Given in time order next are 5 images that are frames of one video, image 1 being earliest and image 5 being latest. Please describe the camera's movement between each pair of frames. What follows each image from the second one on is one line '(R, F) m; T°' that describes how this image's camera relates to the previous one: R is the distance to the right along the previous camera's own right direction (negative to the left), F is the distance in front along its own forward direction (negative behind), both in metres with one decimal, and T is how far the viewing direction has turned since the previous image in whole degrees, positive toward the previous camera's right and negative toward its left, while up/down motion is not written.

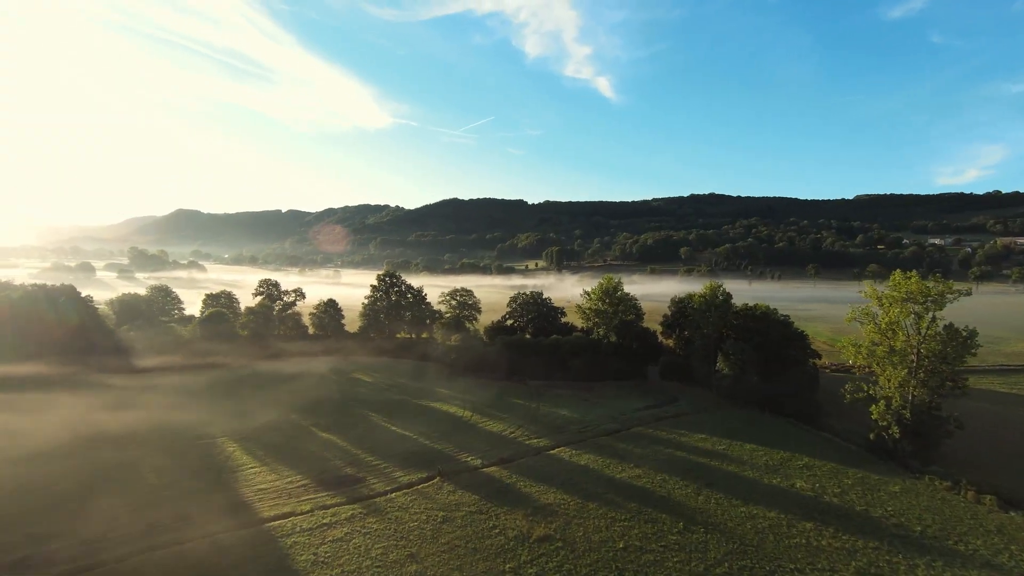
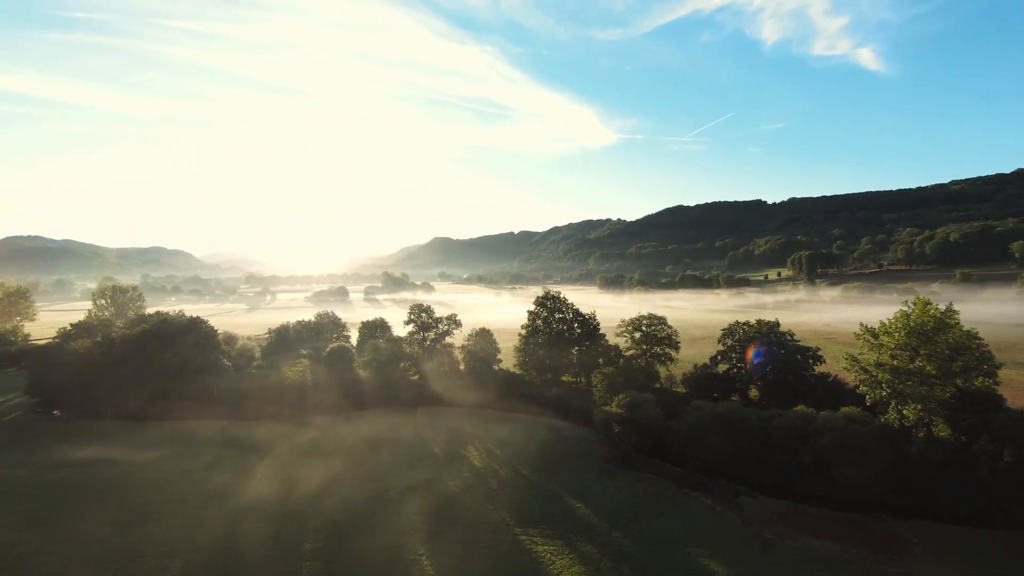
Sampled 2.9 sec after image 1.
(+2.2, +20.9) m; -25°
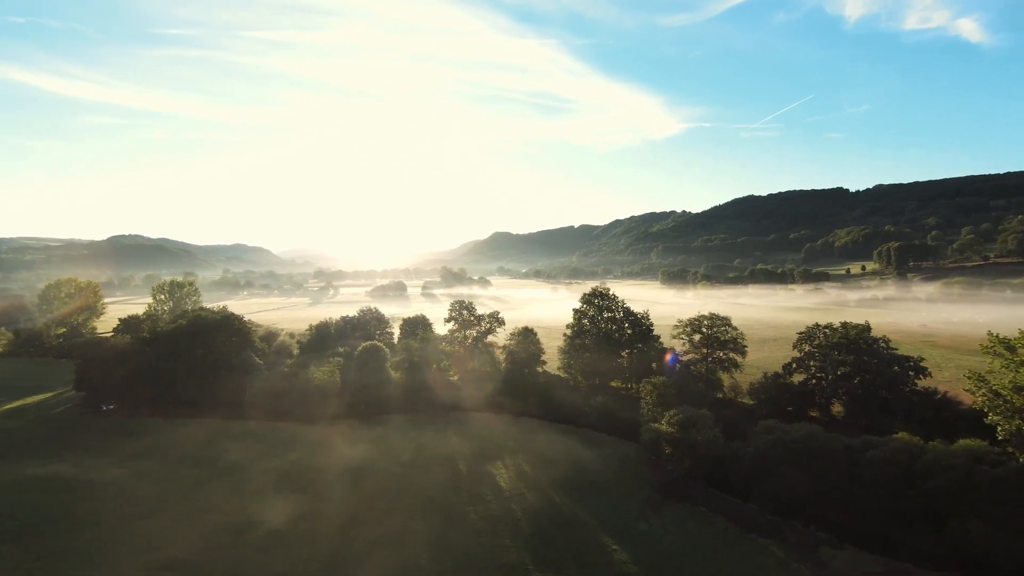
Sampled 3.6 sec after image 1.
(+1.7, +4.3) m; -7°
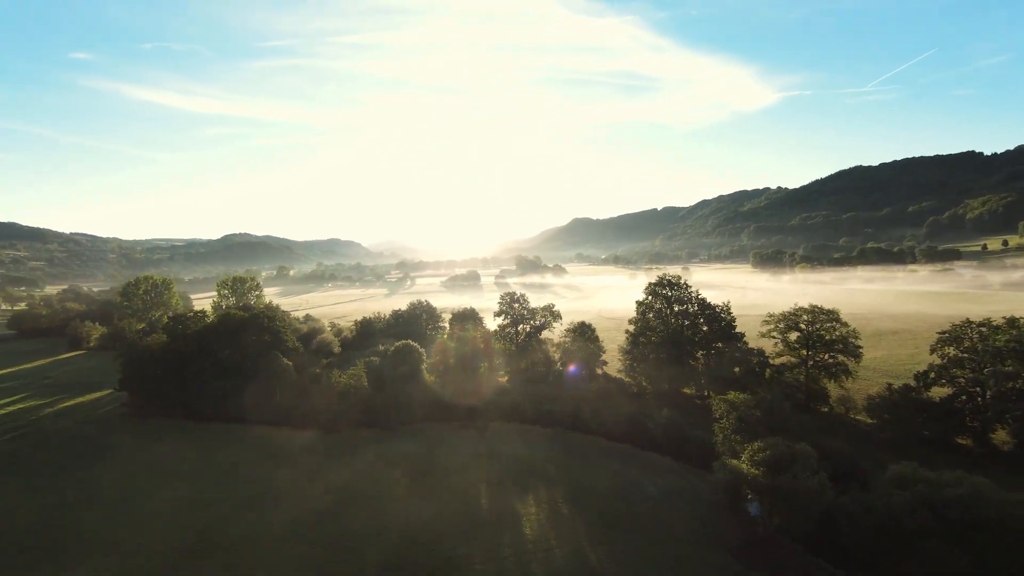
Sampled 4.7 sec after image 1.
(+2.6, +6.7) m; -9°
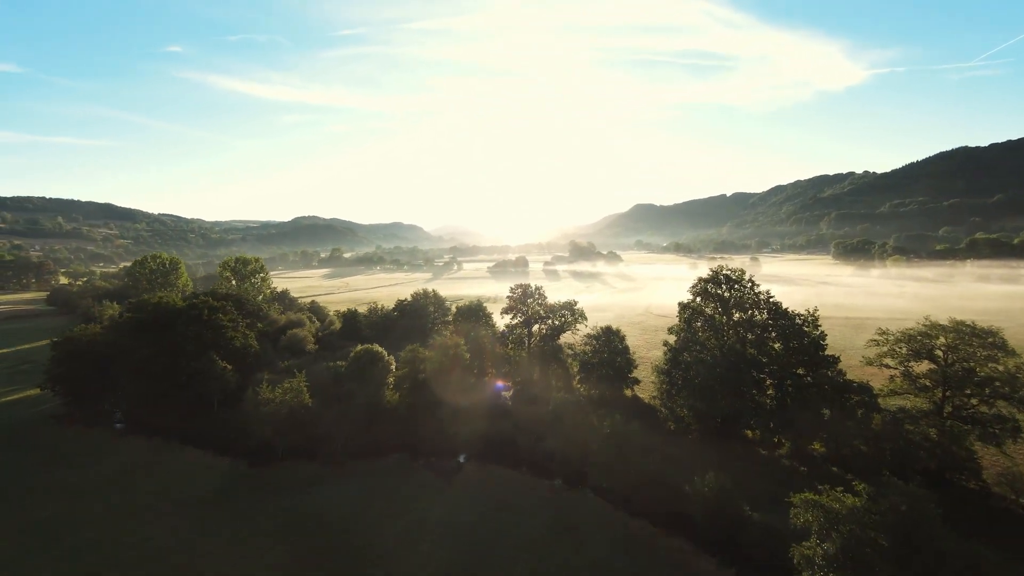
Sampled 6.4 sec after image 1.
(+3.9, +10.9) m; -7°
